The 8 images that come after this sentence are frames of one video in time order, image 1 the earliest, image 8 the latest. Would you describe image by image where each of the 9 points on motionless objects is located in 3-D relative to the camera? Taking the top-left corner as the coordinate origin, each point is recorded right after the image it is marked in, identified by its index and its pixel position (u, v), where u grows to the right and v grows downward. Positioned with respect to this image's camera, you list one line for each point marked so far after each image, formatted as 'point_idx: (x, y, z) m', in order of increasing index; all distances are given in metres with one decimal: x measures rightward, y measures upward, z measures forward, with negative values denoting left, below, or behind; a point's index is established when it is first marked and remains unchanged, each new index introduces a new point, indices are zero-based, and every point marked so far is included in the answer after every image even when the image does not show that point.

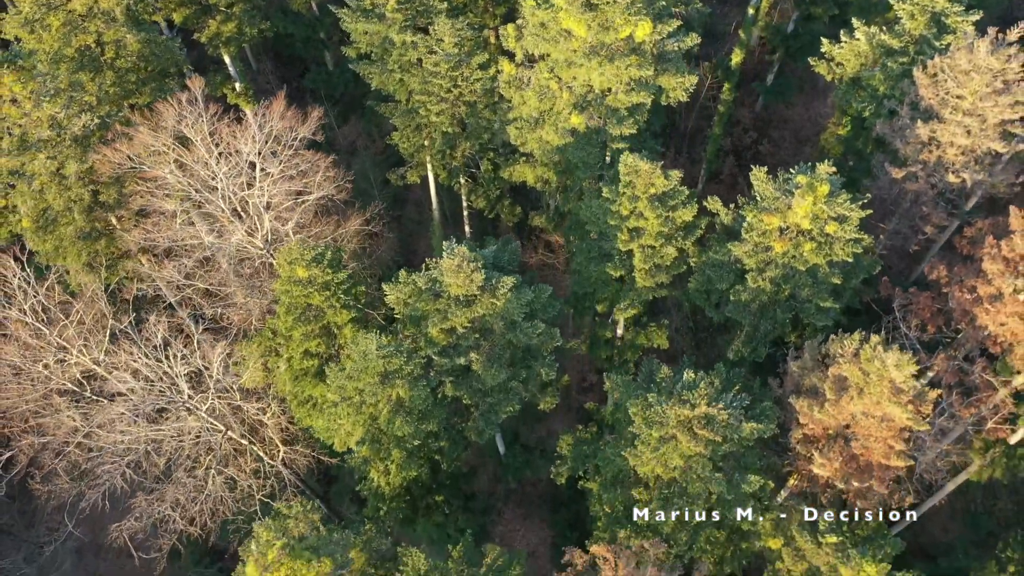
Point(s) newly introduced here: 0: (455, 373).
0: (-1.3, -1.9, +19.1) m
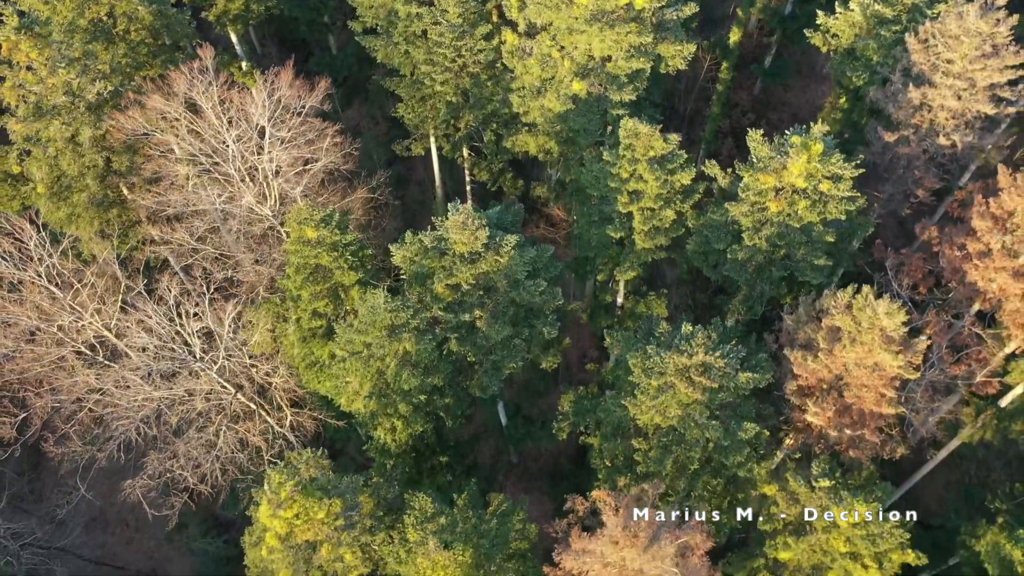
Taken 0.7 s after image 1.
0: (-1.2, -1.0, +19.6) m
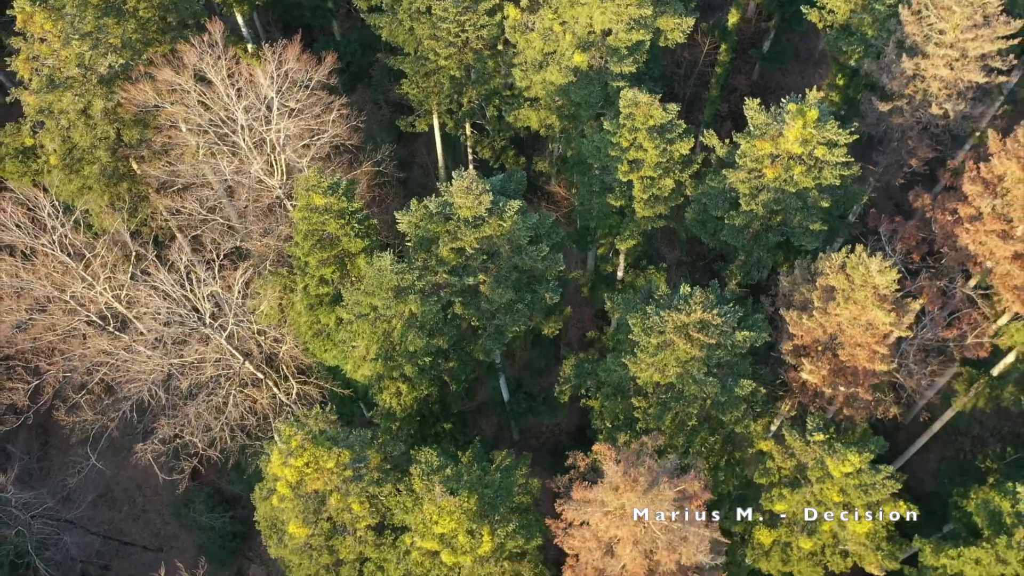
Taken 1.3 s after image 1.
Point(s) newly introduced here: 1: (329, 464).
0: (-1.2, -0.1, +20.1) m
1: (-3.5, -3.4, +15.9) m
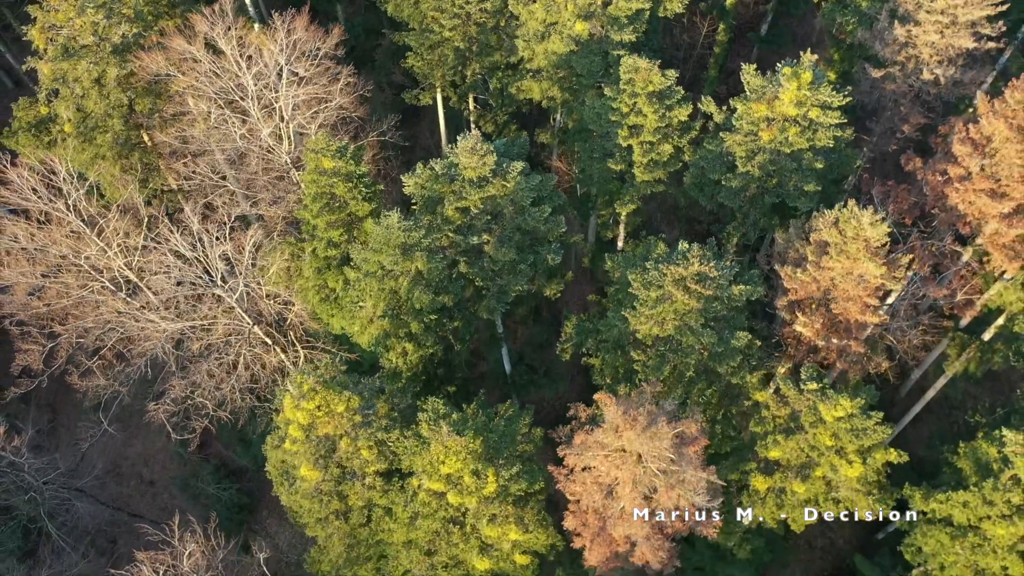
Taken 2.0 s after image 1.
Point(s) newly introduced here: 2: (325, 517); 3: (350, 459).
0: (-1.1, +0.9, +20.7) m
1: (-3.5, -2.4, +16.5) m
2: (-4.1, -5.0, +18.1) m
3: (-3.4, -3.6, +17.3) m
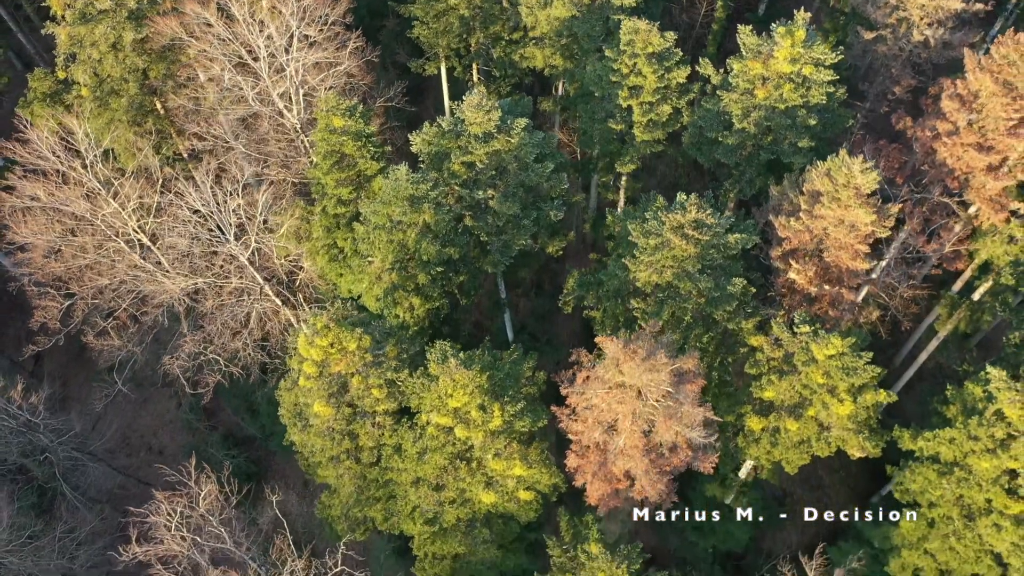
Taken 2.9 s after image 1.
0: (-1.0, +2.1, +21.4) m
1: (-3.4, -1.2, +17.2) m
2: (-4.0, -3.8, +18.8) m
3: (-3.3, -2.4, +18.0) m
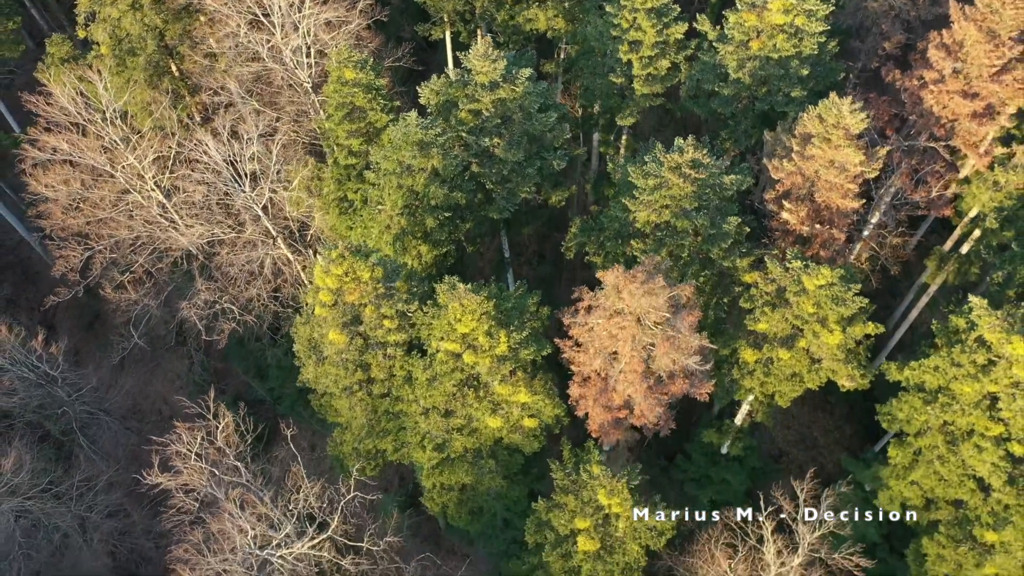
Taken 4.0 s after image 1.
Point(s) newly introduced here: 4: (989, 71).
0: (-0.9, +3.6, +22.3) m
1: (-3.2, +0.3, +18.1) m
2: (-3.9, -2.3, +19.7) m
3: (-3.2, -0.9, +18.9) m
4: (+11.4, +5.2, +19.7) m
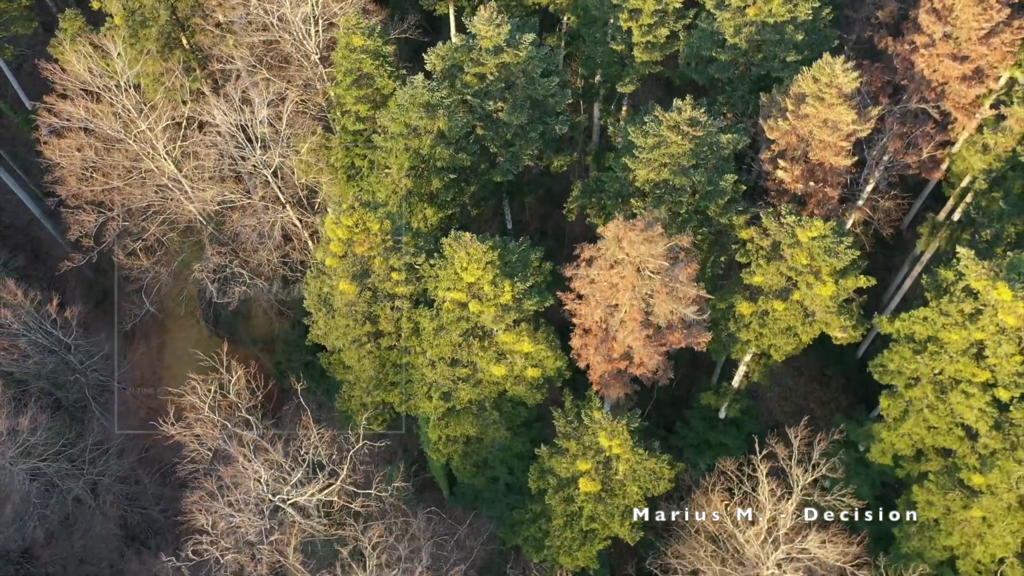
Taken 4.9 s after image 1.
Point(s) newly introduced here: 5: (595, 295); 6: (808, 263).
0: (-0.8, +4.7, +23.0) m
1: (-3.2, +1.4, +18.8) m
2: (-3.8, -1.2, +20.4) m
3: (-3.1, +0.2, +19.6) m
4: (+11.5, +6.3, +20.3) m
5: (+1.9, -0.1, +19.2) m
6: (+6.9, +0.6, +19.2) m
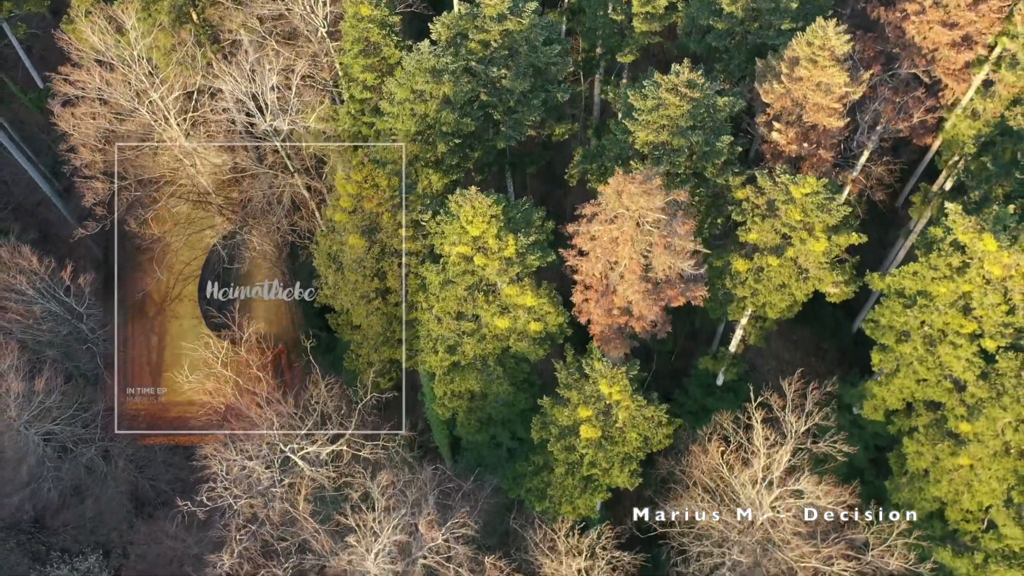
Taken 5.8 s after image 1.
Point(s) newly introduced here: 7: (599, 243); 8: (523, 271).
0: (-0.7, +5.8, +23.7) m
1: (-3.1, +2.5, +19.5) m
2: (-3.7, -0.1, +21.1) m
3: (-3.0, +1.3, +20.3) m
4: (+11.6, +7.4, +21.0) m
5: (+2.0, +1.0, +19.8) m
6: (+7.0, +1.6, +19.9) m
7: (+2.1, +1.1, +19.6) m
8: (+0.3, +0.4, +19.9) m
